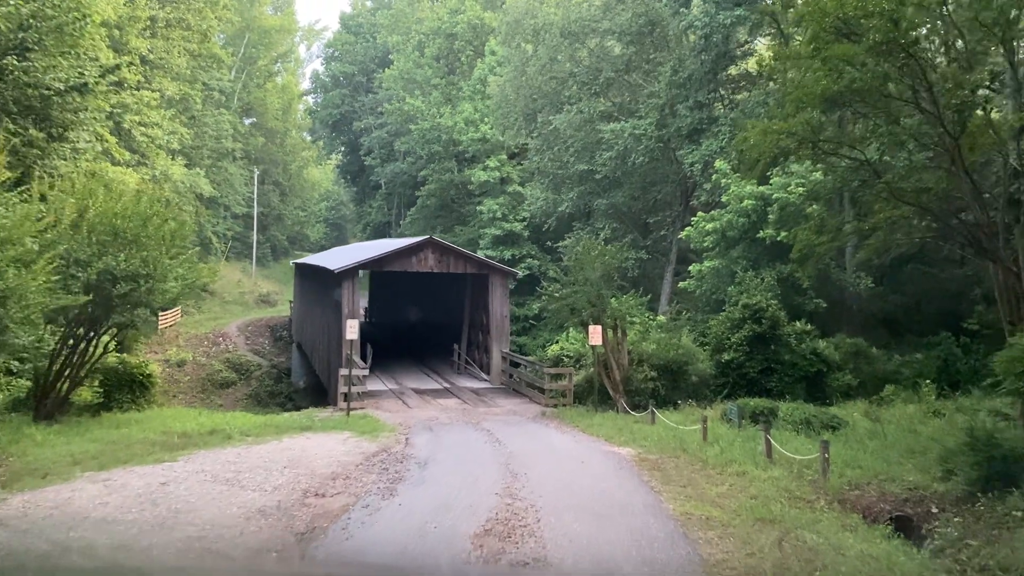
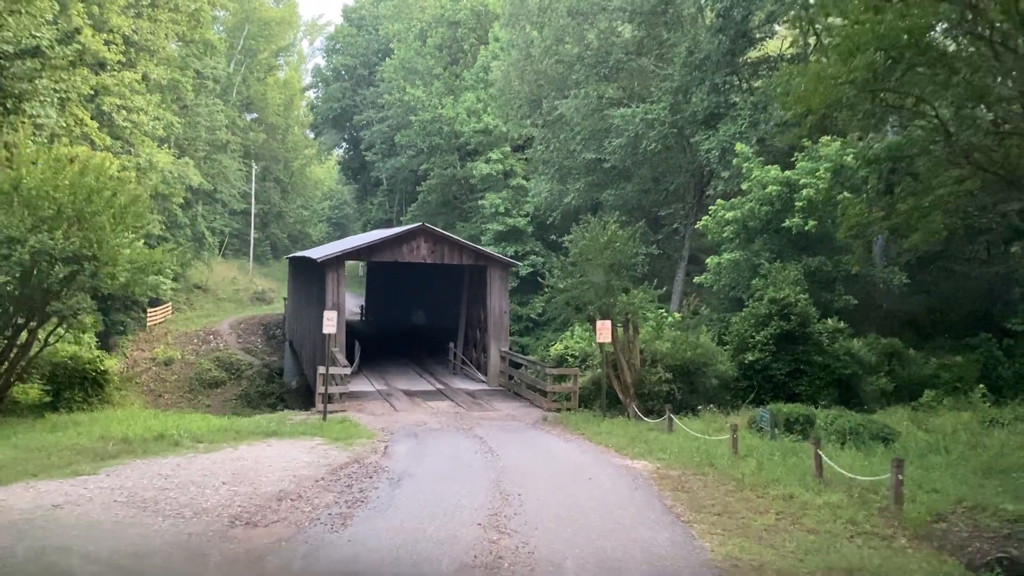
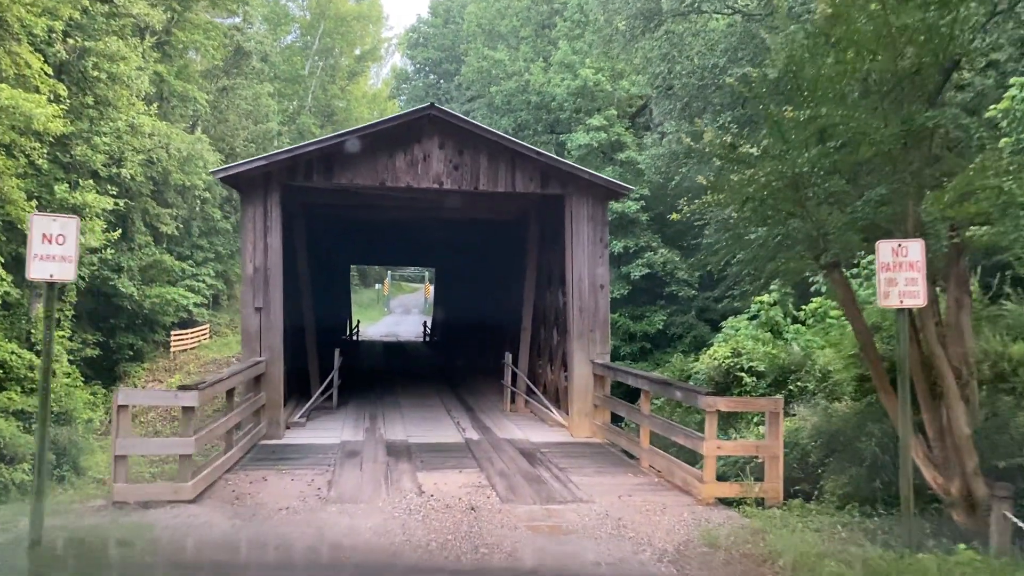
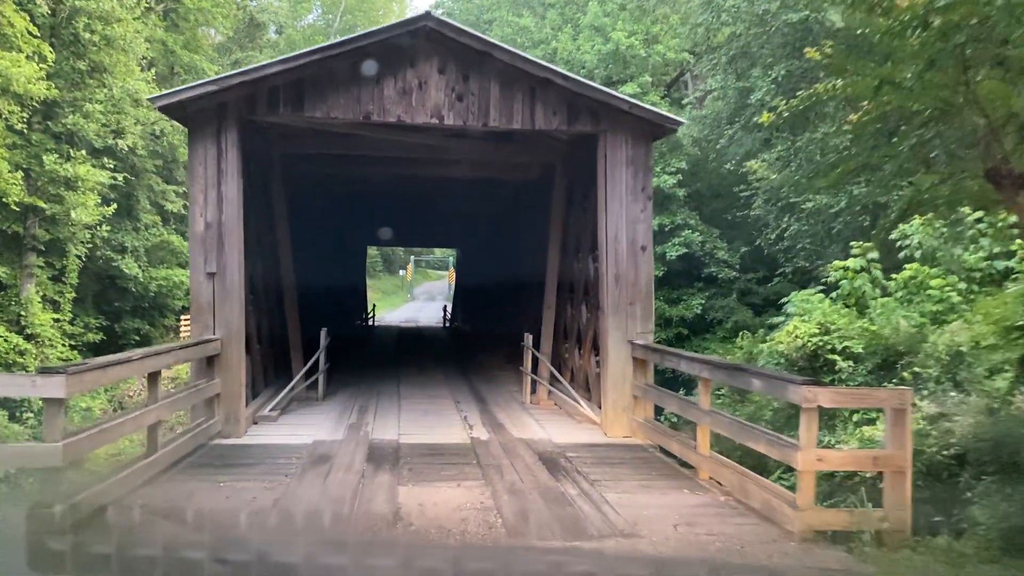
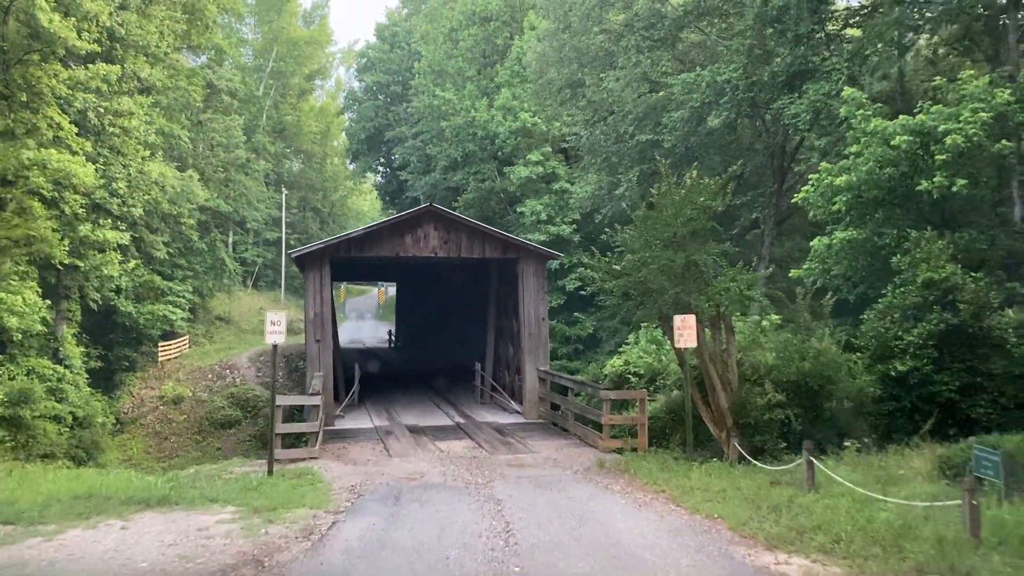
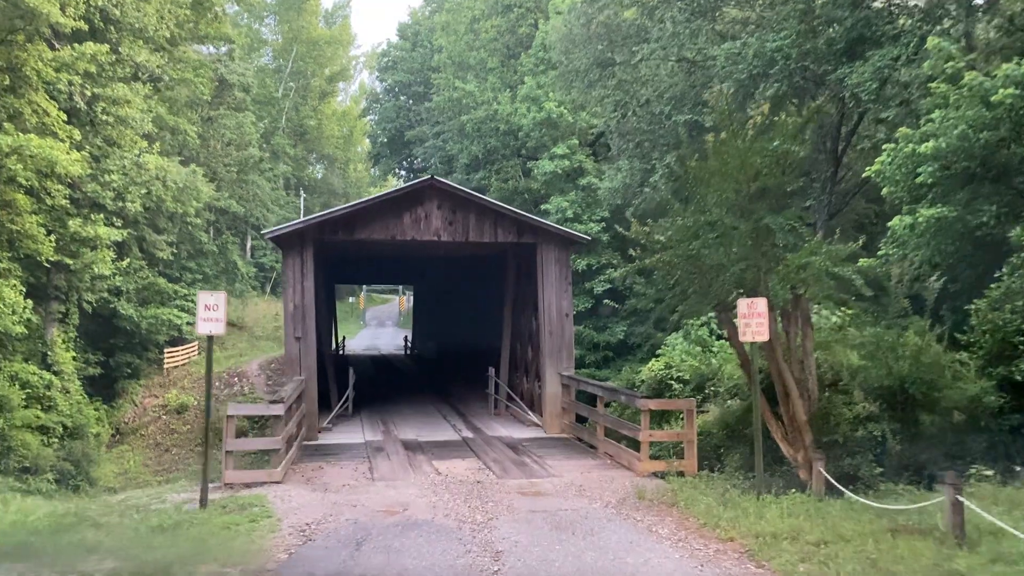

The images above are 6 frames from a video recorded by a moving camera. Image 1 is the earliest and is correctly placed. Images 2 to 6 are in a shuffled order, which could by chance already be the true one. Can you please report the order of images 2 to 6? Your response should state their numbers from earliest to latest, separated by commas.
2, 5, 6, 3, 4
